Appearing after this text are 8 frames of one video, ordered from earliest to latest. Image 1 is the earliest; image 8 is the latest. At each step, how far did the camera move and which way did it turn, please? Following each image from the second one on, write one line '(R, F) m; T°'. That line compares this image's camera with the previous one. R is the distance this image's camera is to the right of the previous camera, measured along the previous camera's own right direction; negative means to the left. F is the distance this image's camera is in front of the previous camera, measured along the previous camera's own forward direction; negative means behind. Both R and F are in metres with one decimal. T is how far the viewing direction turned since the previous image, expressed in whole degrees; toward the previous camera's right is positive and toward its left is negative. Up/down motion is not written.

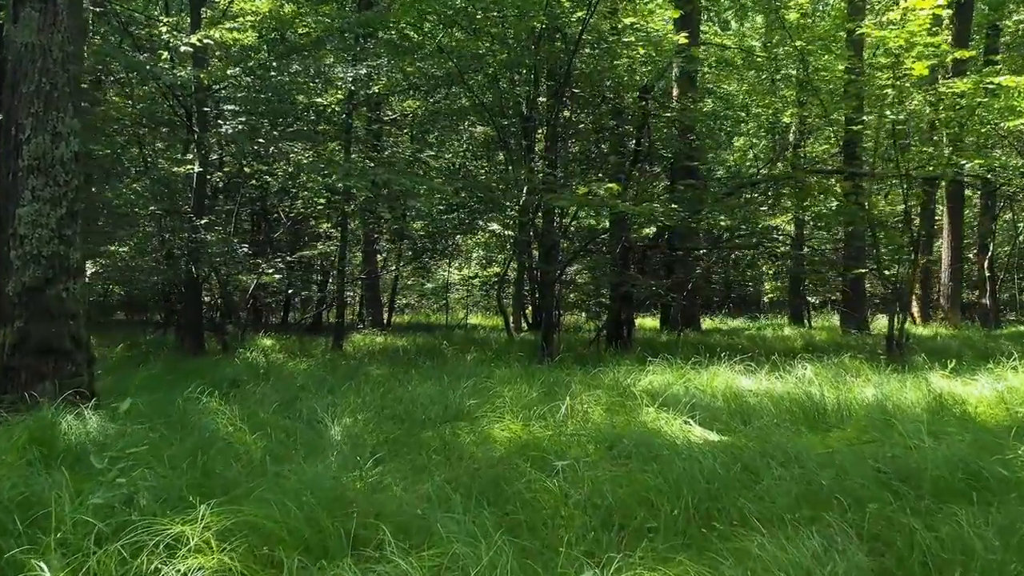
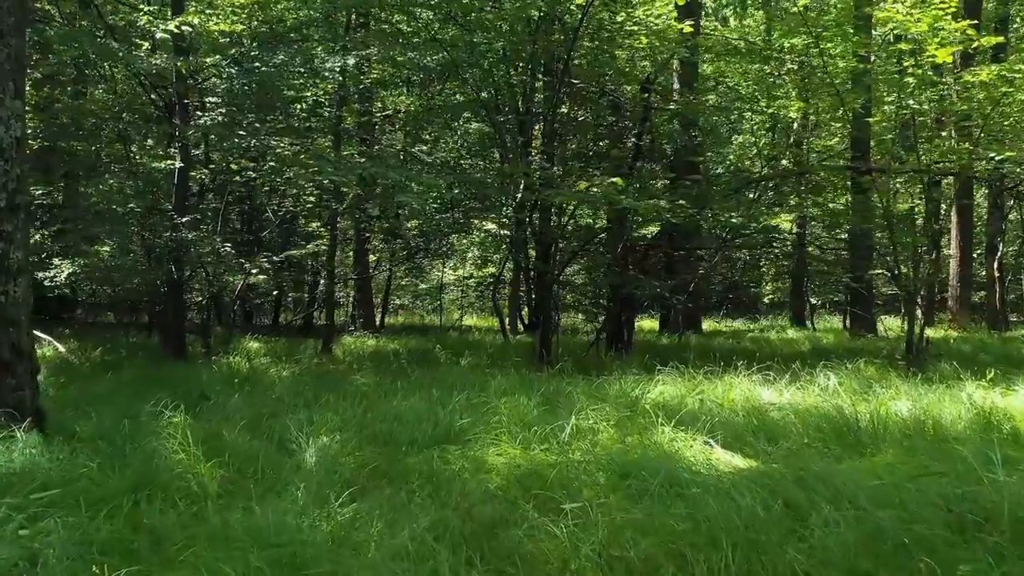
(0.0, +0.4) m; 0°
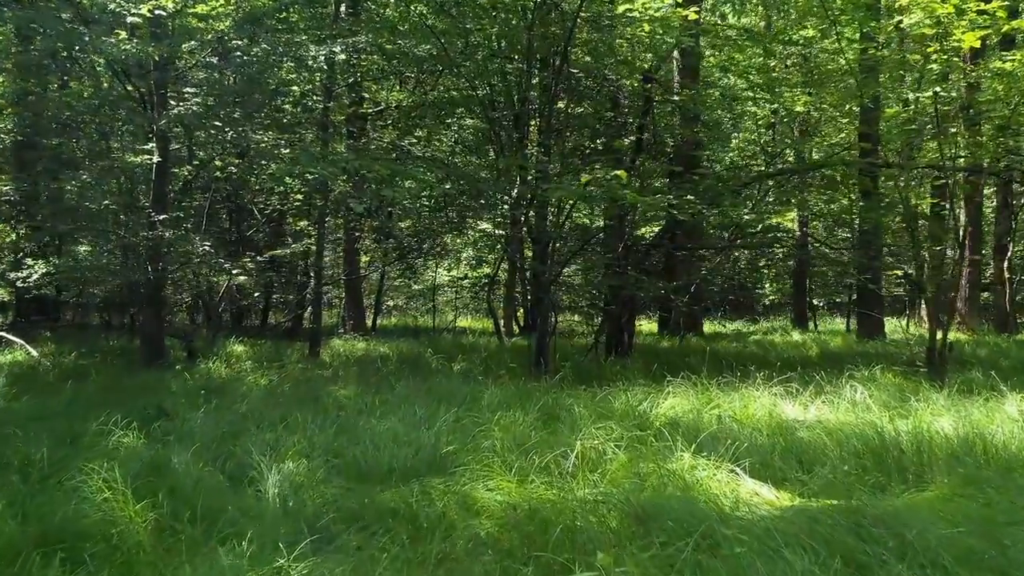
(0.0, +0.4) m; 0°
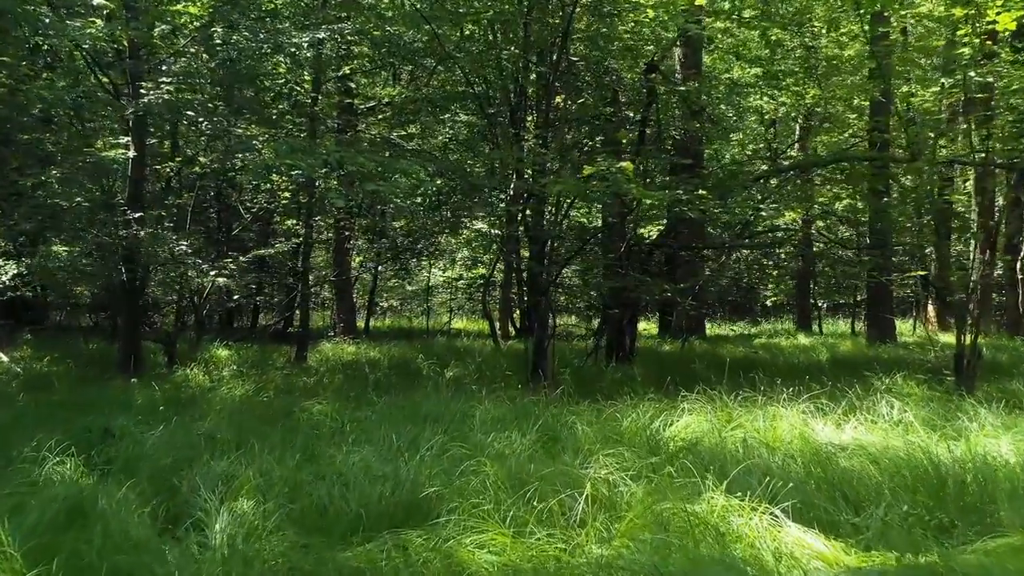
(0.0, +0.4) m; 0°
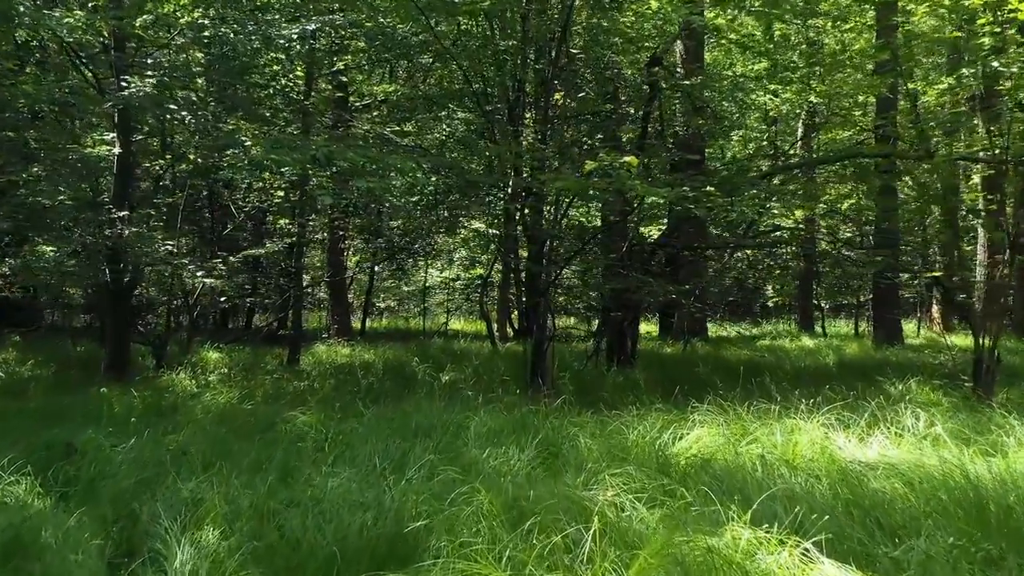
(0.0, +0.2) m; 0°
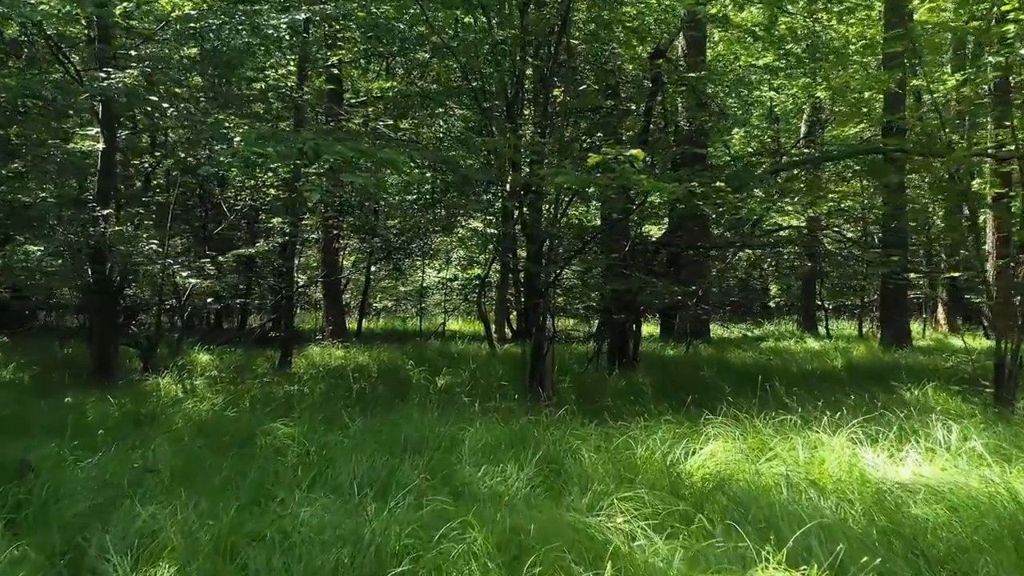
(0.0, +0.2) m; 0°
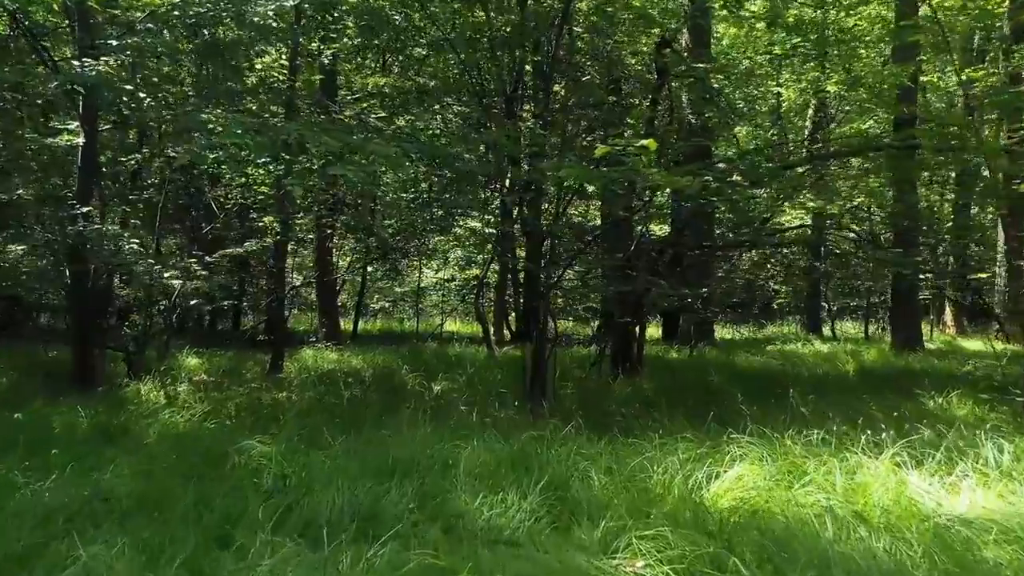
(0.0, +0.3) m; 0°
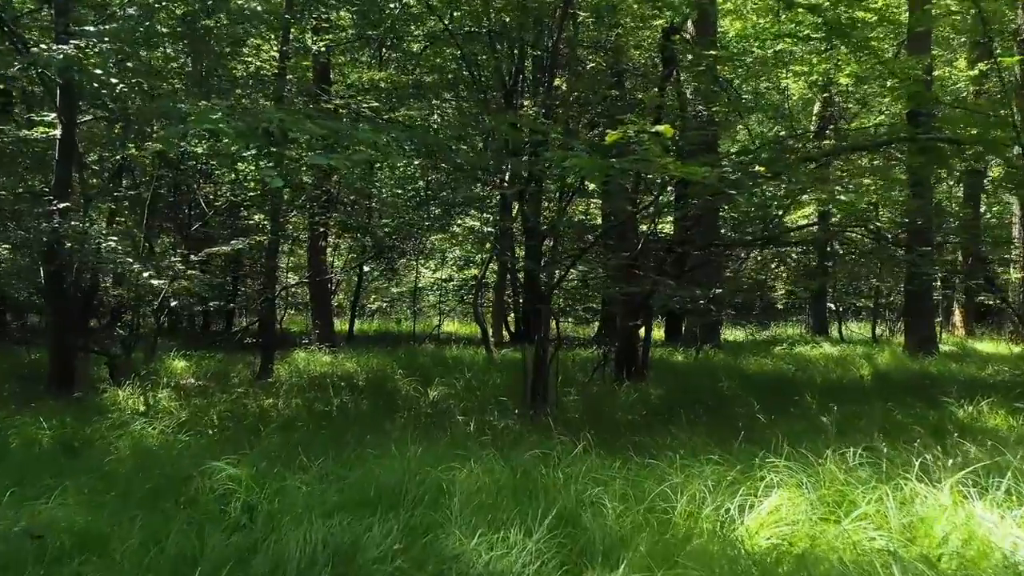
(0.0, +0.3) m; 0°
